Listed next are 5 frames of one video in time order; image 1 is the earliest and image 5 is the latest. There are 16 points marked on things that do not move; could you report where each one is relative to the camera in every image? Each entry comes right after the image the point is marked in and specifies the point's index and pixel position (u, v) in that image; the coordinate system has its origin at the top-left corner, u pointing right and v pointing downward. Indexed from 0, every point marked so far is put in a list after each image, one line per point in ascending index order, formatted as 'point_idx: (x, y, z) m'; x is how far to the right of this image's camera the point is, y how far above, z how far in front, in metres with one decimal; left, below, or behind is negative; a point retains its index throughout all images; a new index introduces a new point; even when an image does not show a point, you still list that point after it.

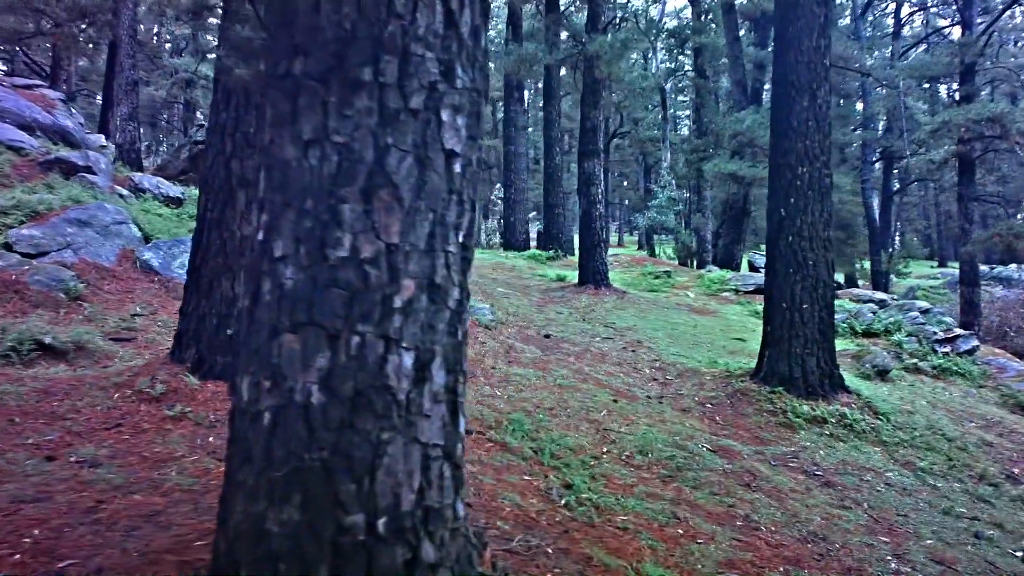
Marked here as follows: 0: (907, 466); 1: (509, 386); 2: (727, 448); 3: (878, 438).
0: (+3.8, -1.7, +7.0) m
1: (-0.1, -1.1, +8.0) m
2: (+2.0, -1.5, +6.8) m
3: (+3.9, -1.6, +7.6) m
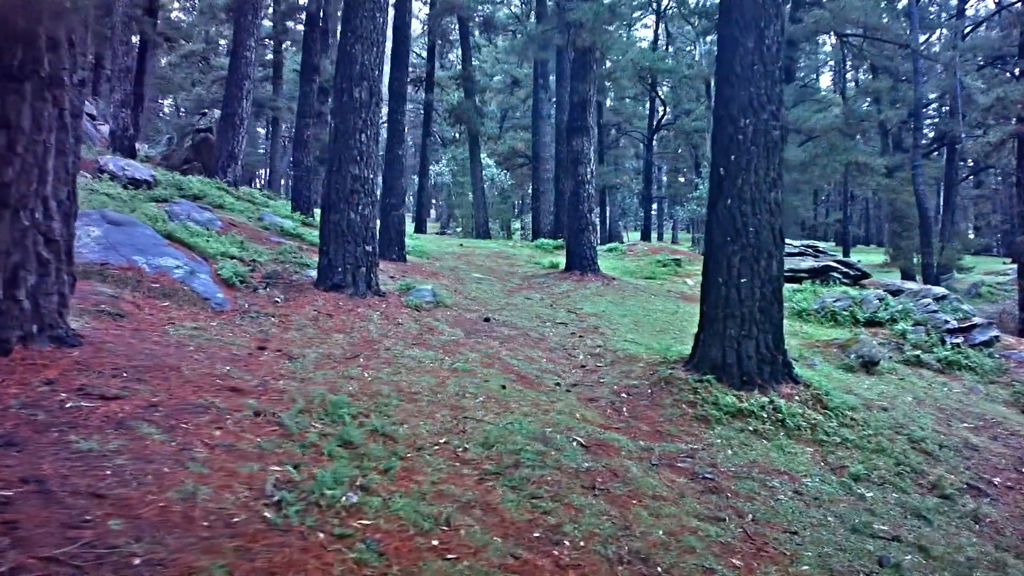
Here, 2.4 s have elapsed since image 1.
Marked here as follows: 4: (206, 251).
0: (+2.6, -1.5, +5.7) m
1: (-1.3, -0.8, +7.0) m
2: (+0.7, -1.2, +5.7) m
3: (+2.6, -1.3, +6.3) m
4: (-4.3, +0.5, +10.2) m
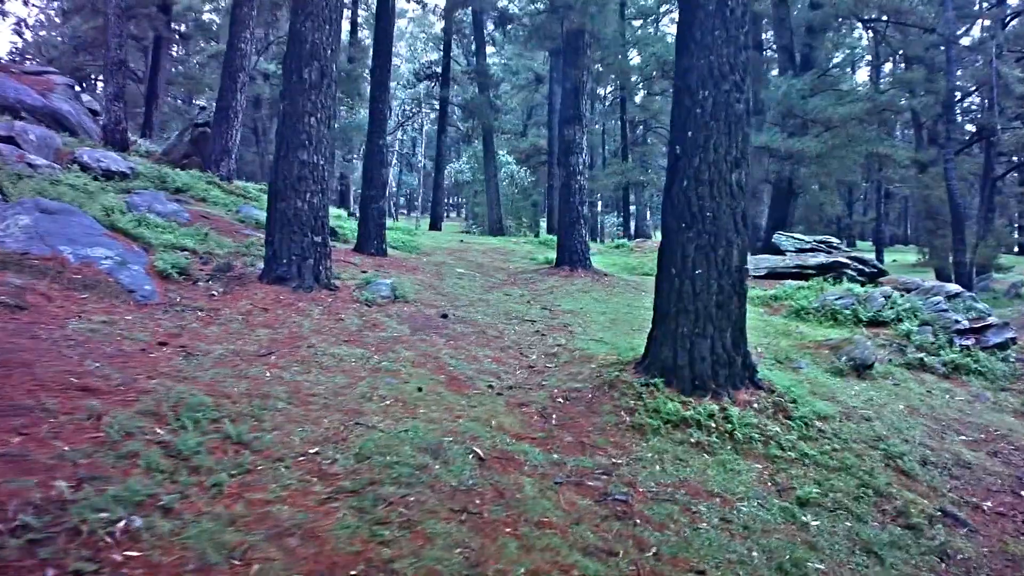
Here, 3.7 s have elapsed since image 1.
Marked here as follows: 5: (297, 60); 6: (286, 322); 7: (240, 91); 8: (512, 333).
0: (+1.8, -1.4, +4.9) m
1: (-1.9, -0.7, +6.4) m
2: (0.0, -1.1, +4.9) m
3: (+1.9, -1.2, +5.4) m
4: (-4.8, +0.6, +9.7) m
5: (-2.8, +3.0, +9.3) m
6: (-2.5, -0.4, +7.9) m
7: (-7.4, +5.3, +19.6) m
8: (0.0, -0.6, +9.0) m
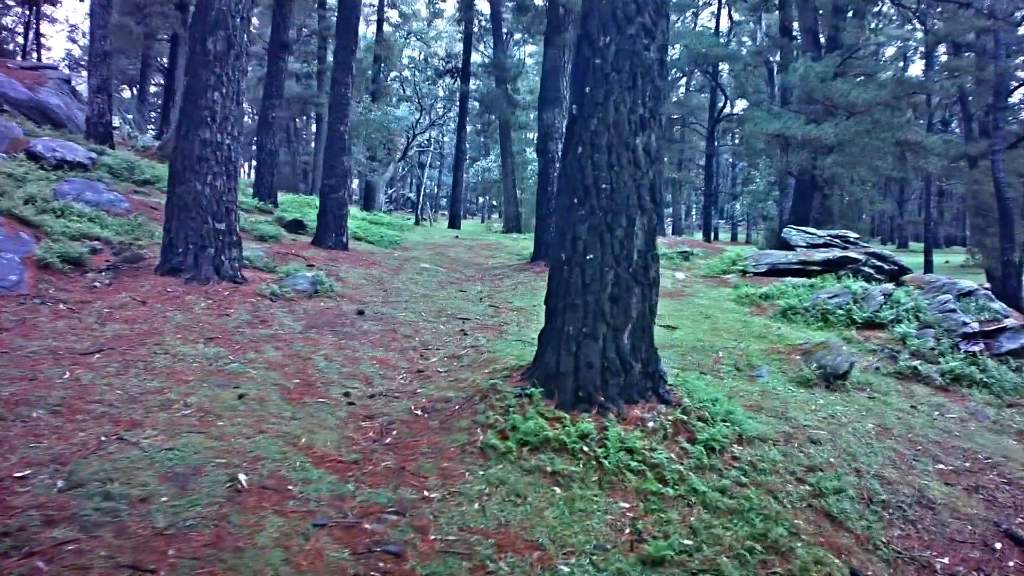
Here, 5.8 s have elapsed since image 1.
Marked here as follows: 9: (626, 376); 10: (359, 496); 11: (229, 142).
0: (+0.6, -1.3, +3.6) m
1: (-3.0, -0.6, +5.4) m
2: (-1.2, -1.0, +3.8) m
3: (+0.8, -1.1, +4.2) m
4: (-5.7, +0.7, +8.9) m
5: (-3.6, +3.0, +8.4) m
6: (-3.4, -0.3, +7.0) m
7: (-7.5, +5.4, +19.0) m
8: (-0.9, -0.5, +7.9) m
9: (+0.8, -0.6, +5.0) m
10: (-0.8, -1.1, +3.8) m
11: (-3.3, +1.7, +8.5) m
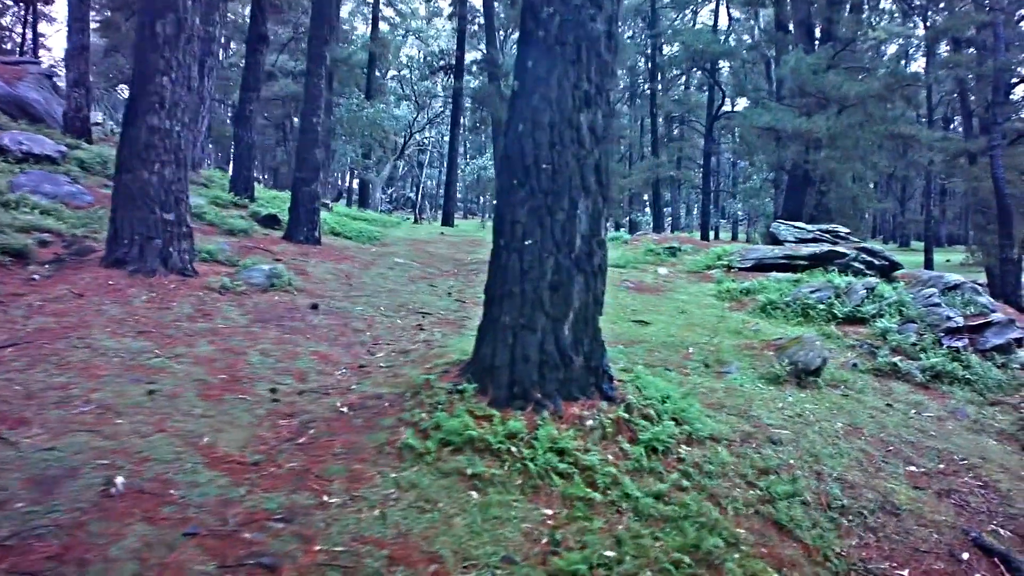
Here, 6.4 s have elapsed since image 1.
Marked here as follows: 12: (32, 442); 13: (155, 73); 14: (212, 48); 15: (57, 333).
0: (+0.2, -1.2, +3.3) m
1: (-3.4, -0.5, +5.1) m
2: (-1.7, -1.0, +3.4) m
3: (+0.3, -1.1, +3.8) m
4: (-6.1, +0.8, +8.6) m
5: (-4.1, +3.1, +8.1) m
6: (-3.9, -0.2, +6.6) m
7: (-7.9, +5.5, +18.7) m
8: (-1.3, -0.4, +7.5) m
9: (+0.4, -0.5, +4.7) m
10: (-1.2, -1.0, +3.5) m
11: (-3.7, +1.8, +8.2) m
12: (-2.5, -0.8, +3.8) m
13: (-4.0, +2.4, +8.0) m
14: (-7.5, +6.0, +18.0) m
15: (-3.7, -0.4, +5.9) m
